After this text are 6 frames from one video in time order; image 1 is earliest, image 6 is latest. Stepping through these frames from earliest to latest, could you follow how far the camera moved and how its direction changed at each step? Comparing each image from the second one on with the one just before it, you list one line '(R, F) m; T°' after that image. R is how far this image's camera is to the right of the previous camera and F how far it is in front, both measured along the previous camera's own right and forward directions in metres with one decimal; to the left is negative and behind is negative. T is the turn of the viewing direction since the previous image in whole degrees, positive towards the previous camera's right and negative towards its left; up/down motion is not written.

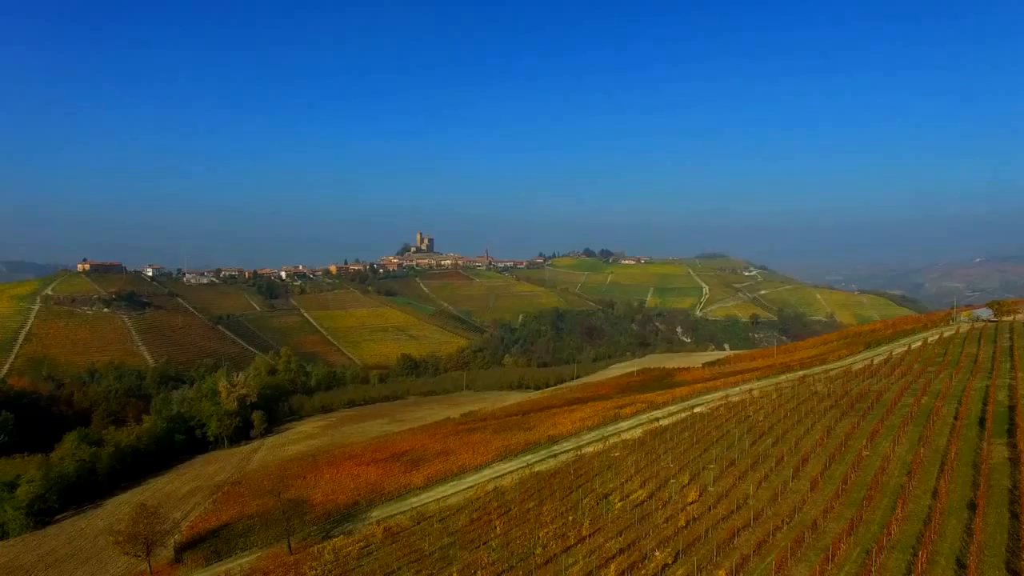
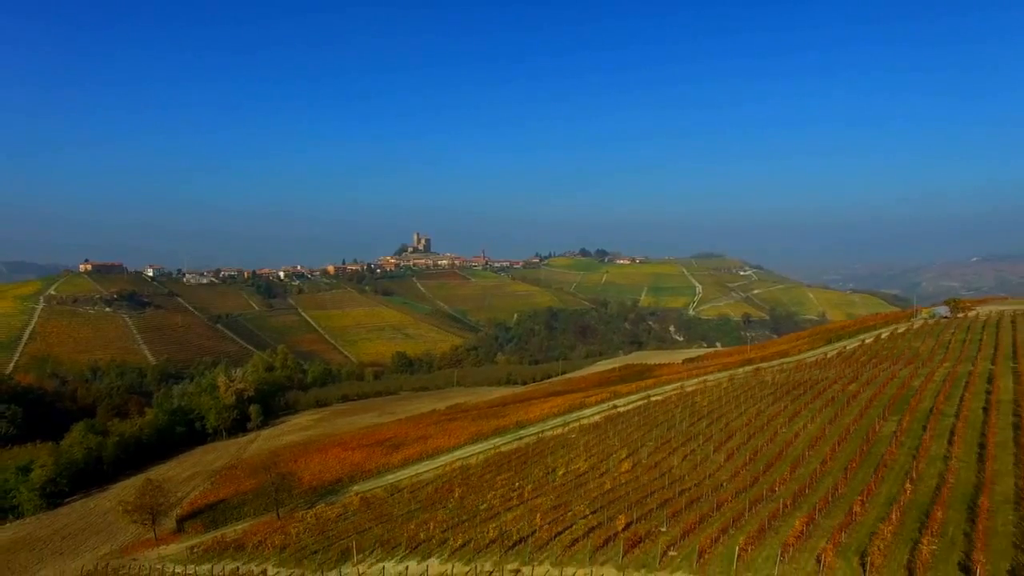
(+1.7, -3.6) m; 0°
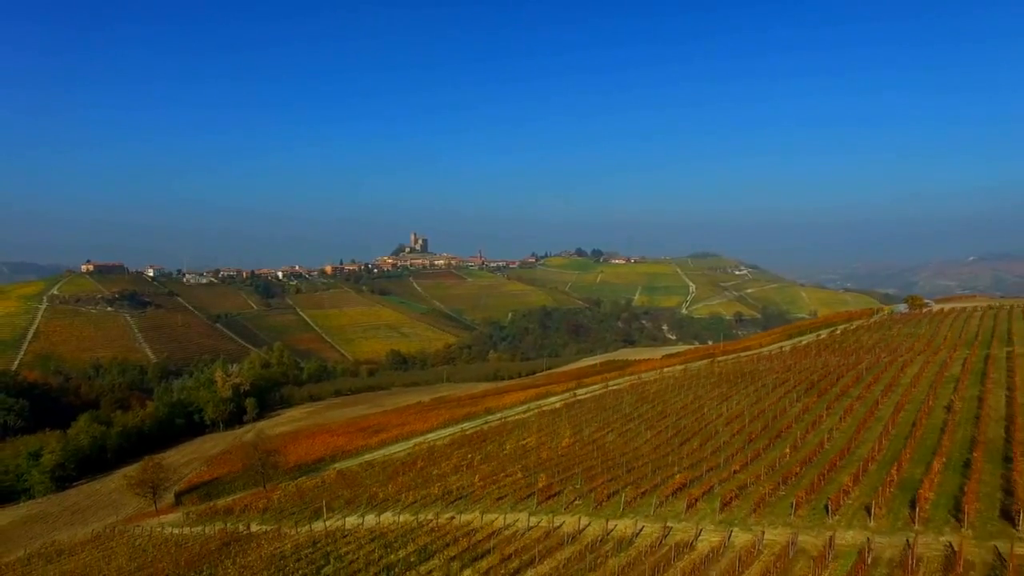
(+2.1, -3.9) m; 0°
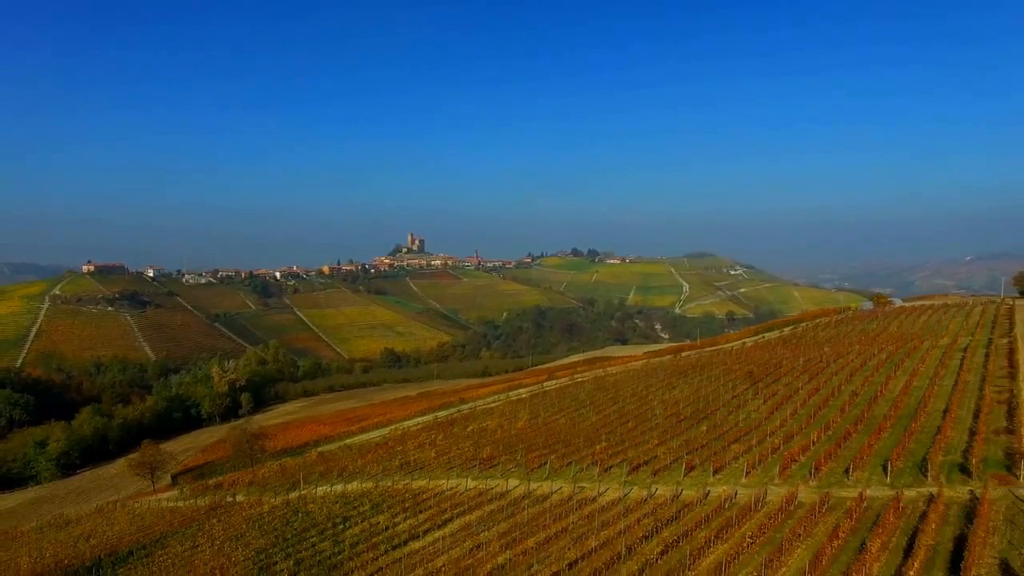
(+2.0, -3.4) m; 0°
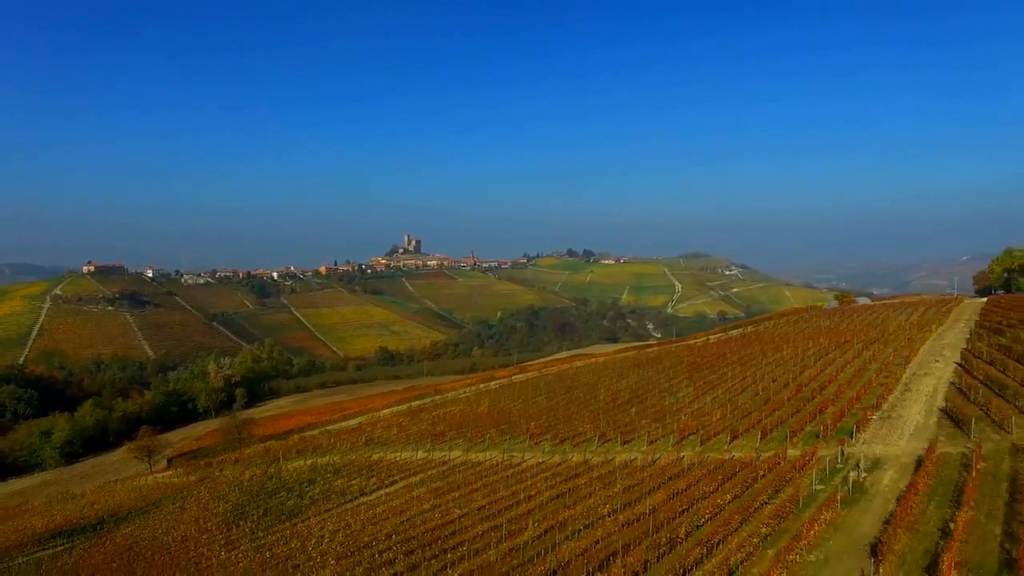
(+2.2, -3.7) m; 0°
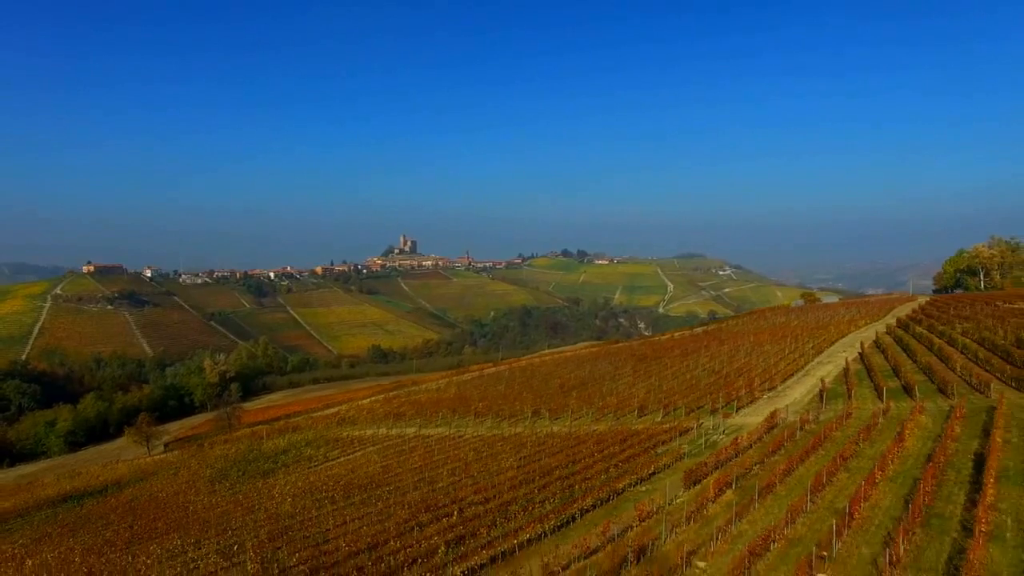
(+2.2, -4.0) m; 0°
